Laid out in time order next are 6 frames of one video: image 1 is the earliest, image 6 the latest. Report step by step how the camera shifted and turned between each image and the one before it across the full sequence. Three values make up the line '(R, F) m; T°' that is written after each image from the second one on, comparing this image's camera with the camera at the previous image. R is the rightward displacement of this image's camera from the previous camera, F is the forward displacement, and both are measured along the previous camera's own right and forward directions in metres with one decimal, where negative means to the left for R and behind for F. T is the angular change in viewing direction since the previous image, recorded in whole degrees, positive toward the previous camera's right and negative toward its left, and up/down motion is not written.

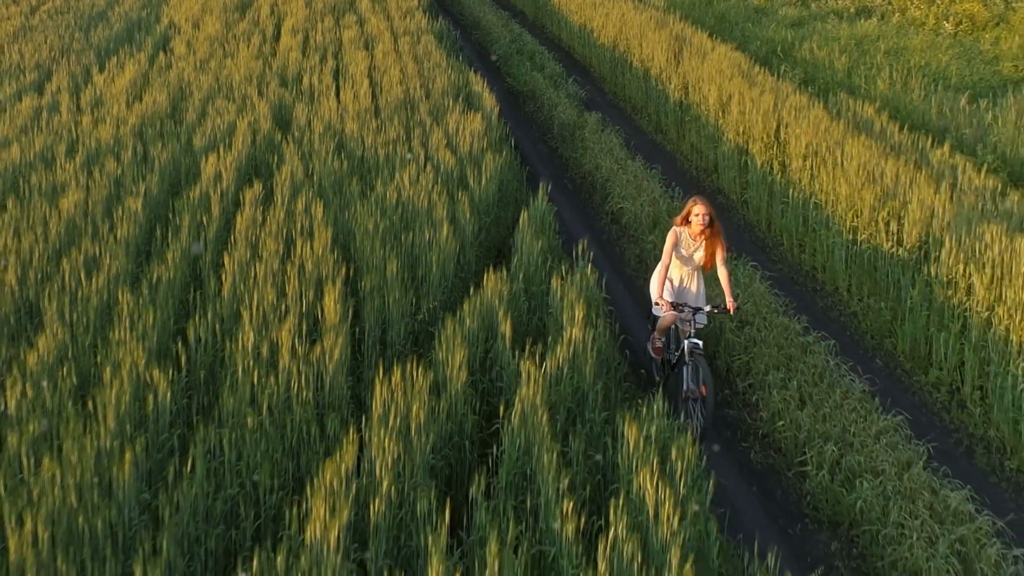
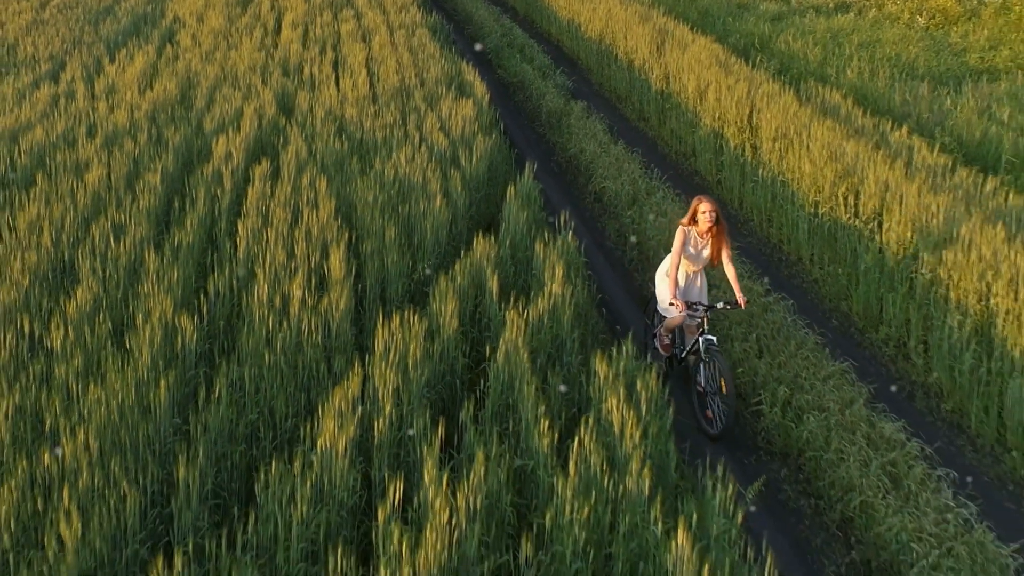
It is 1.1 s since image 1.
(+0.1, -0.4) m; 0°
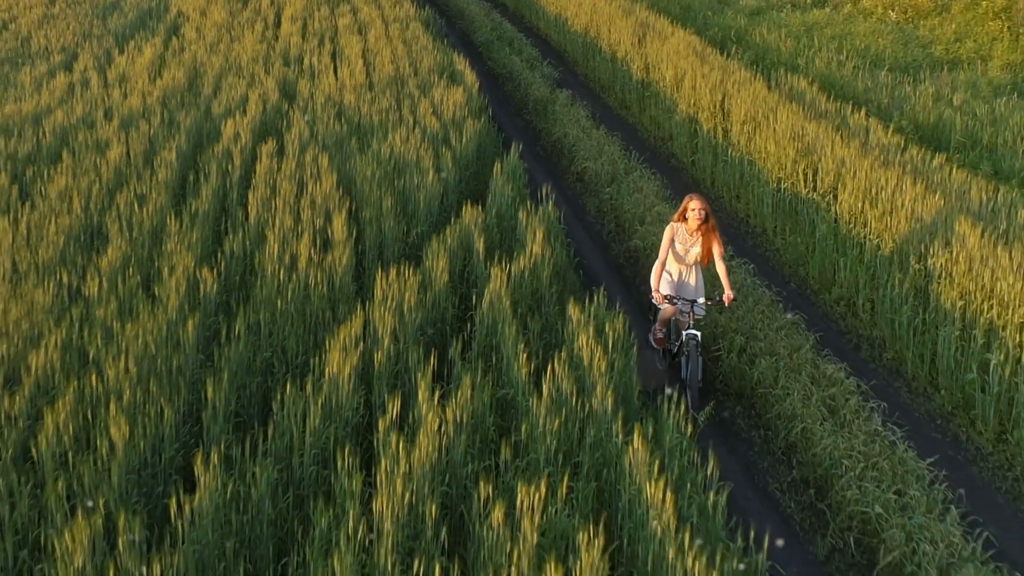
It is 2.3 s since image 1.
(+0.1, -0.5) m; 0°
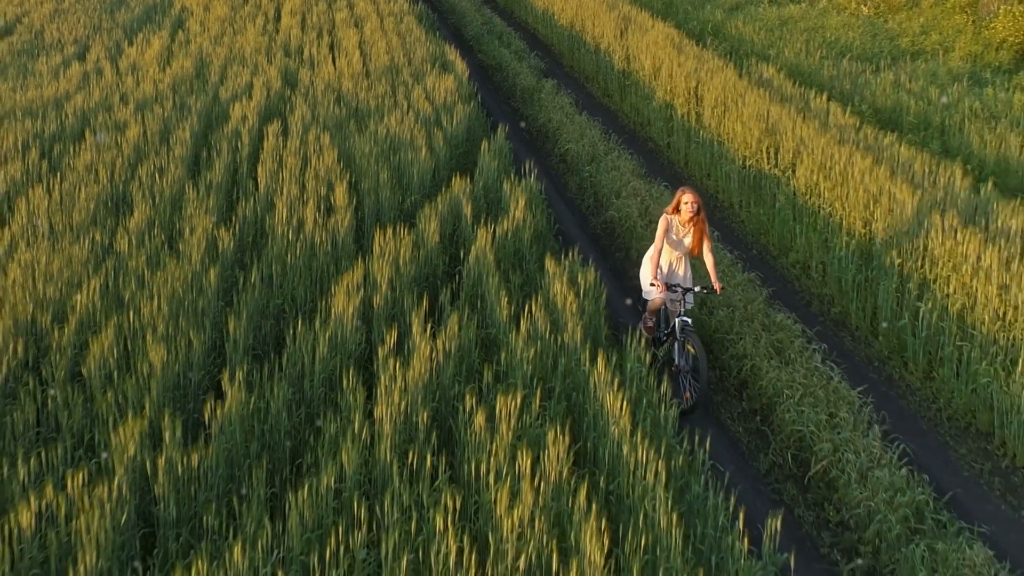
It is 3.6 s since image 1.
(+0.1, -0.5) m; 0°
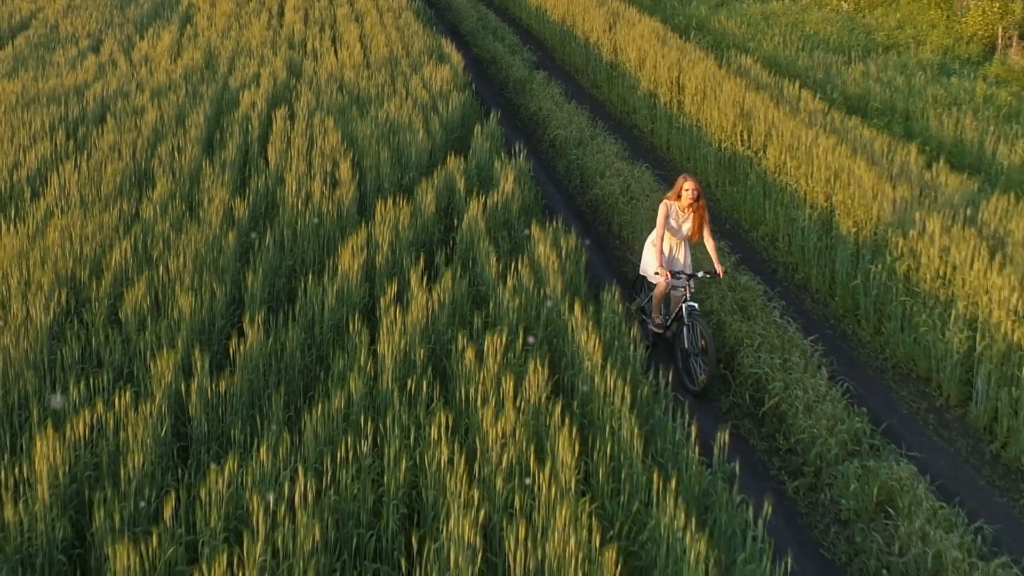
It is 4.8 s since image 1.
(+0.1, -0.5) m; 0°
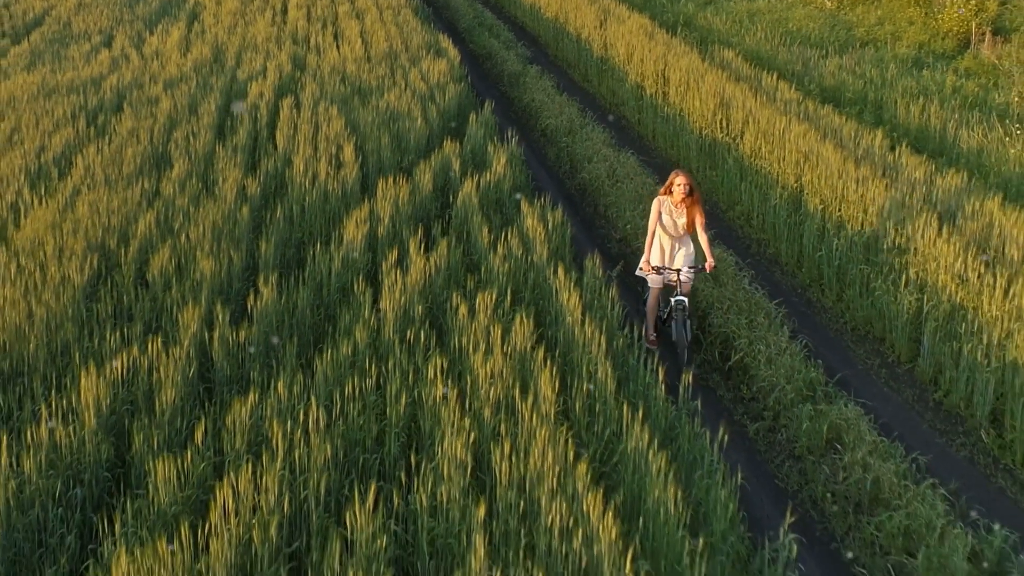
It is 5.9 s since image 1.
(+0.1, -0.4) m; 0°
